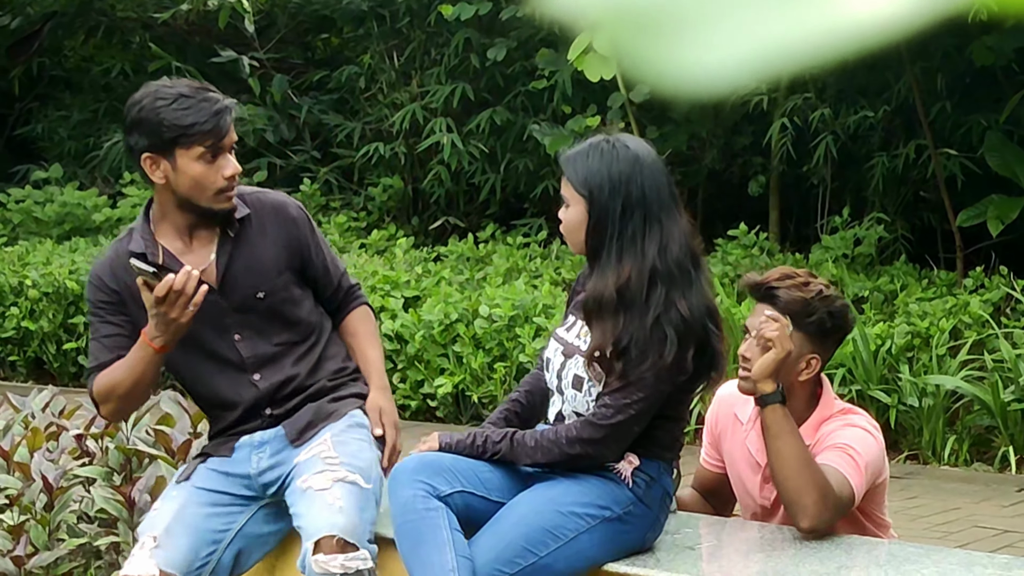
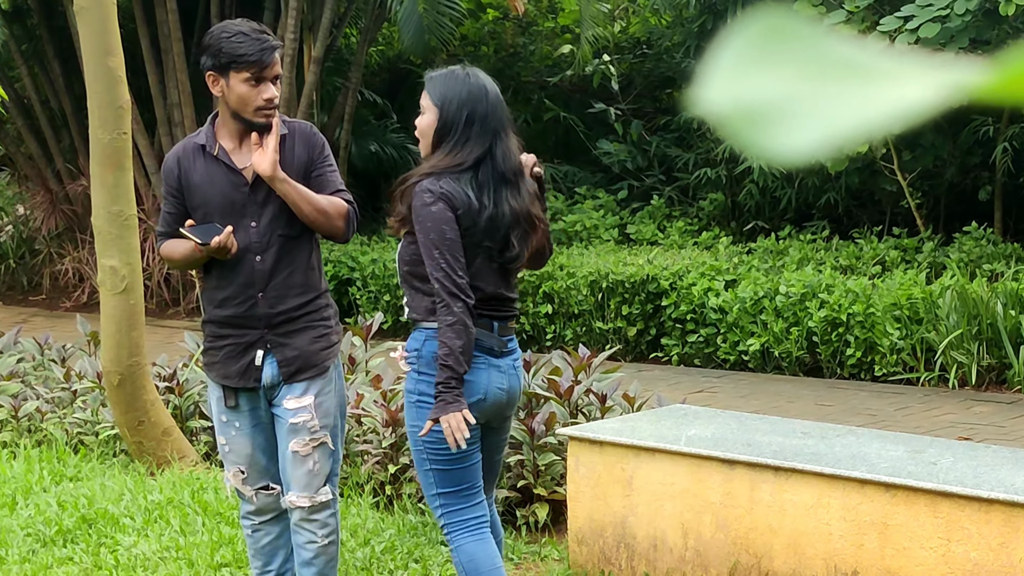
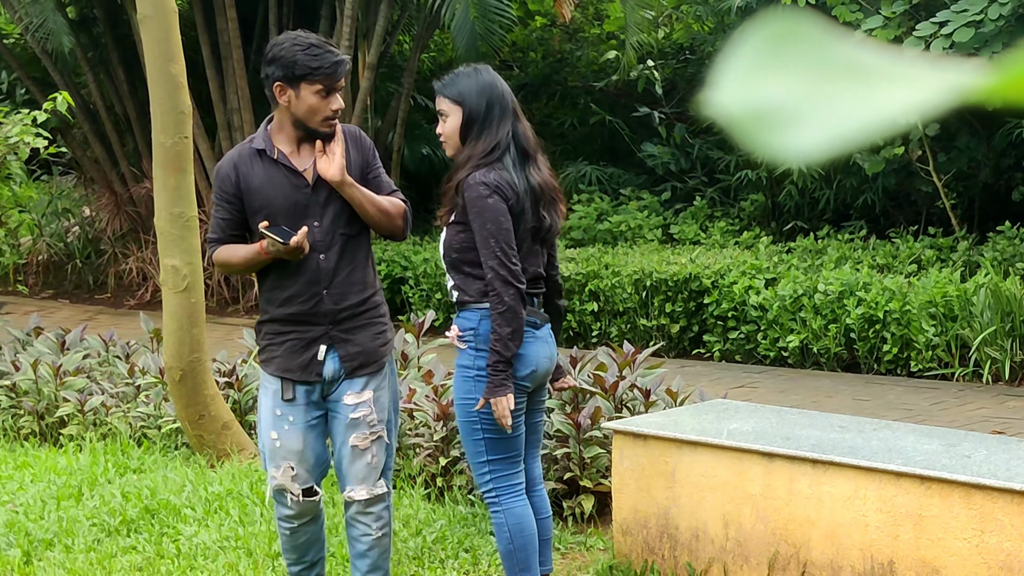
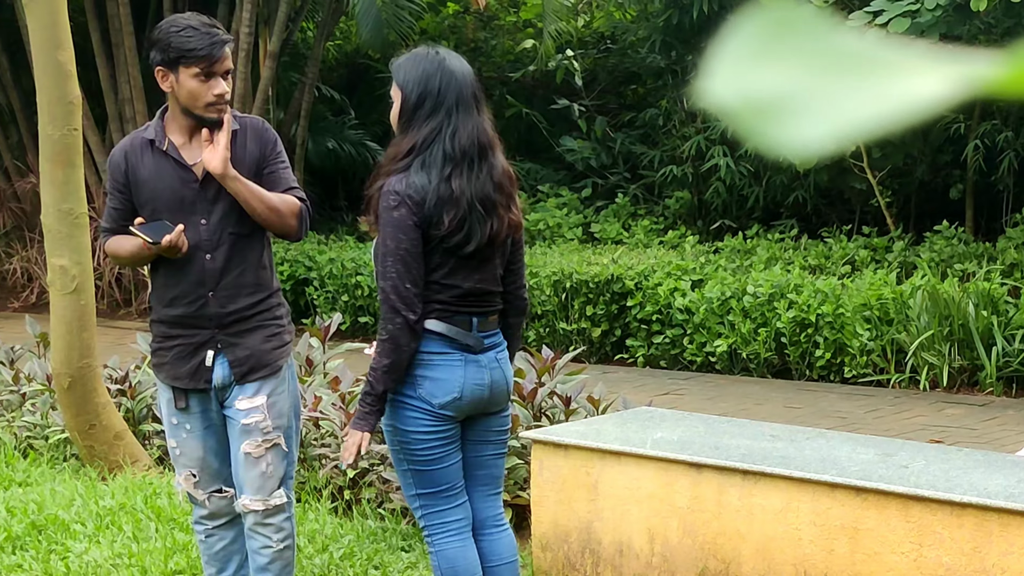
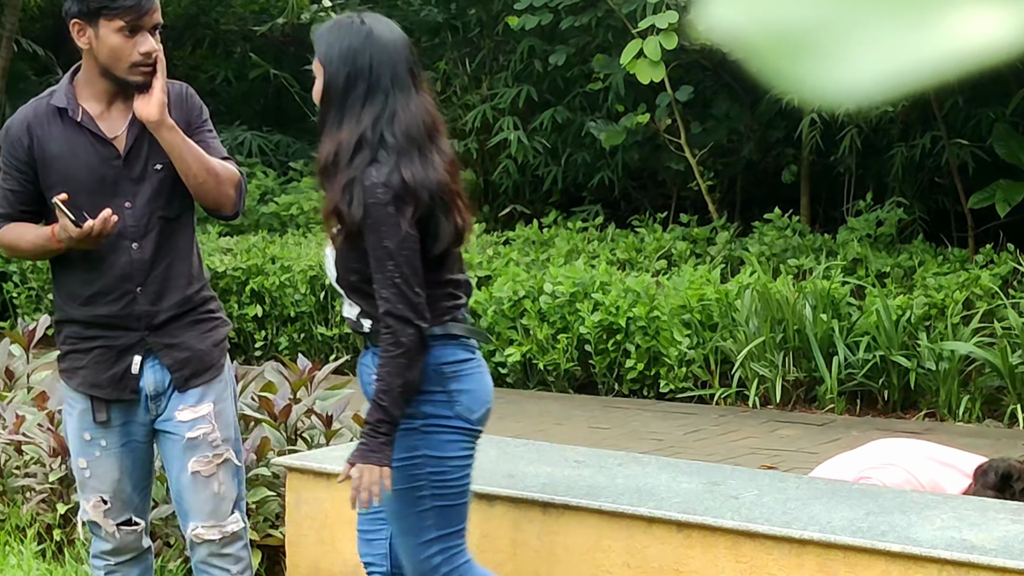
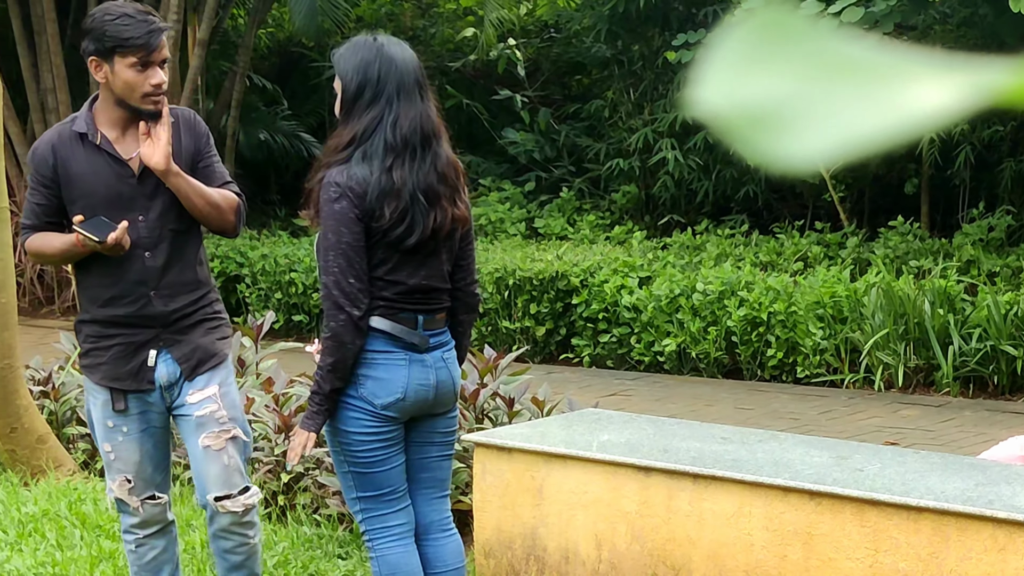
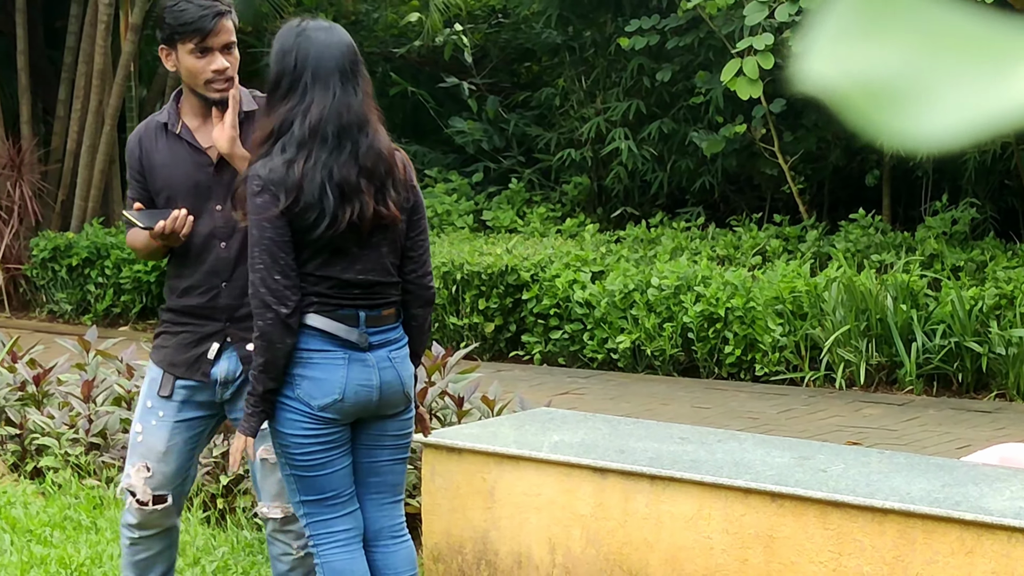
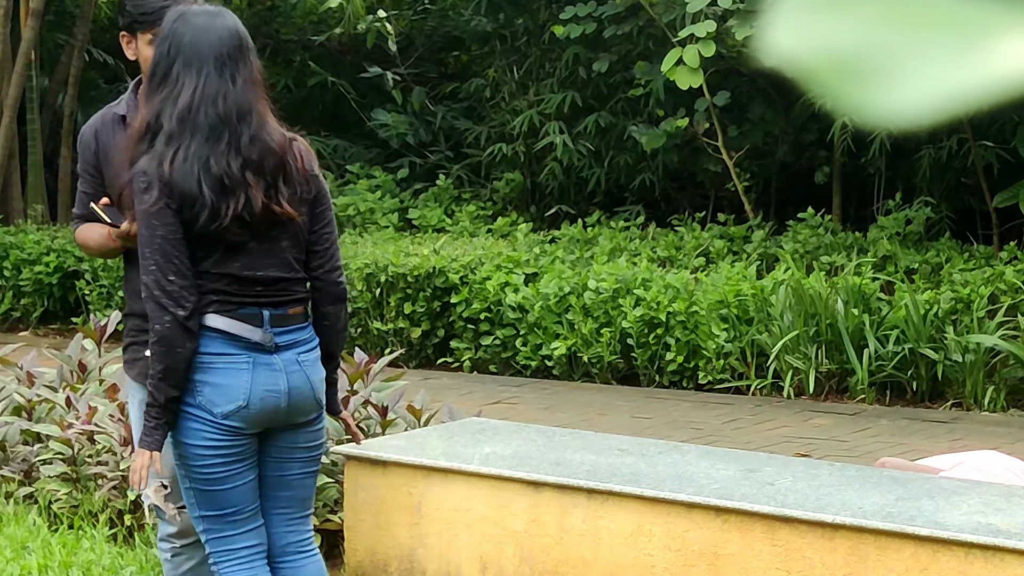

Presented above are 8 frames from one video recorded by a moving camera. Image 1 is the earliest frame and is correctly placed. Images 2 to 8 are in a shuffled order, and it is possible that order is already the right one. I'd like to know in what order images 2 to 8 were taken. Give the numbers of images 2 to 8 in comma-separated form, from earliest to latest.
5, 8, 7, 6, 4, 2, 3
